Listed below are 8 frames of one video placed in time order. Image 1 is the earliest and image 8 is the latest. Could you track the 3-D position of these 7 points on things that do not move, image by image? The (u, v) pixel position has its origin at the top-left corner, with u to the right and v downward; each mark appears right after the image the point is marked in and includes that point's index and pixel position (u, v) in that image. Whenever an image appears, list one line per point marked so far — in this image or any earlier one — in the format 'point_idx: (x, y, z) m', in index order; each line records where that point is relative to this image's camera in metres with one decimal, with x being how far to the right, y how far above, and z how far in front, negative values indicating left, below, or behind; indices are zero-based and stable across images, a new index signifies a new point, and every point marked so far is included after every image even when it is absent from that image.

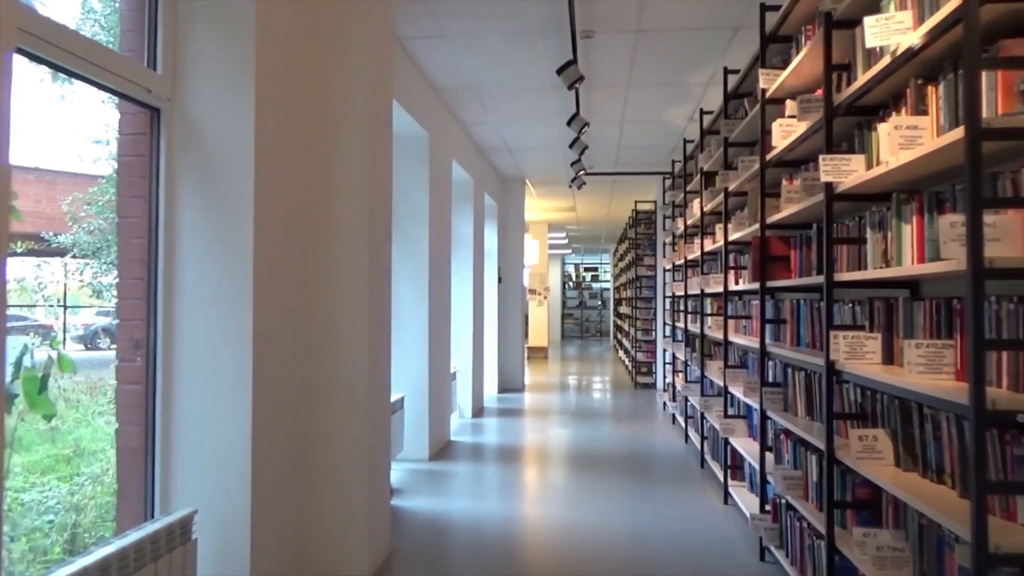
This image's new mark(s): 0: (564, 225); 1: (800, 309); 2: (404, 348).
0: (+1.1, +1.3, +15.0) m
1: (+1.3, -0.1, +3.1) m
2: (-0.8, -0.4, +5.4) m
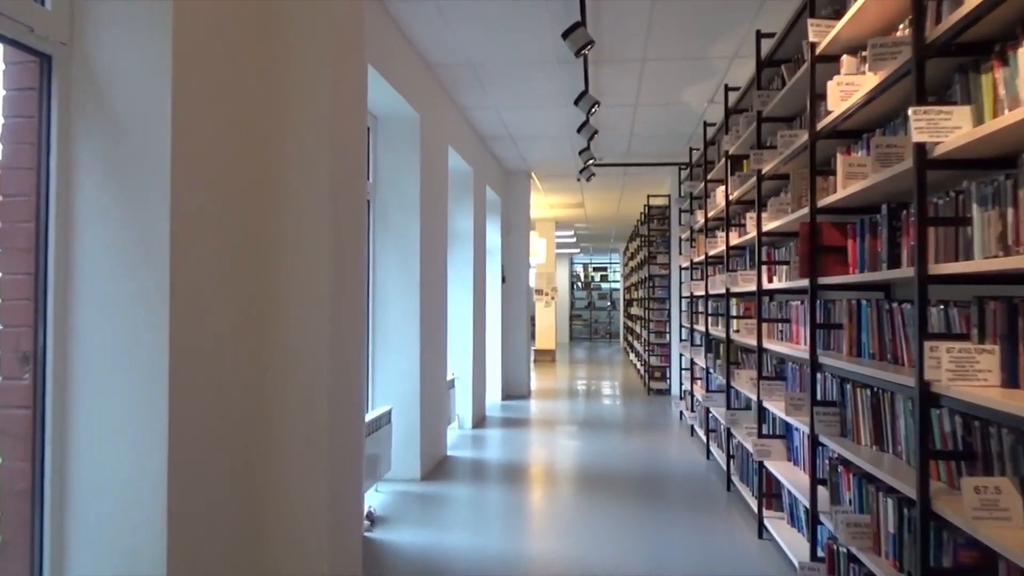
0: (+1.2, +1.3, +14.4) m
1: (+1.2, -0.1, +2.5) m
2: (-0.8, -0.4, +4.8) m
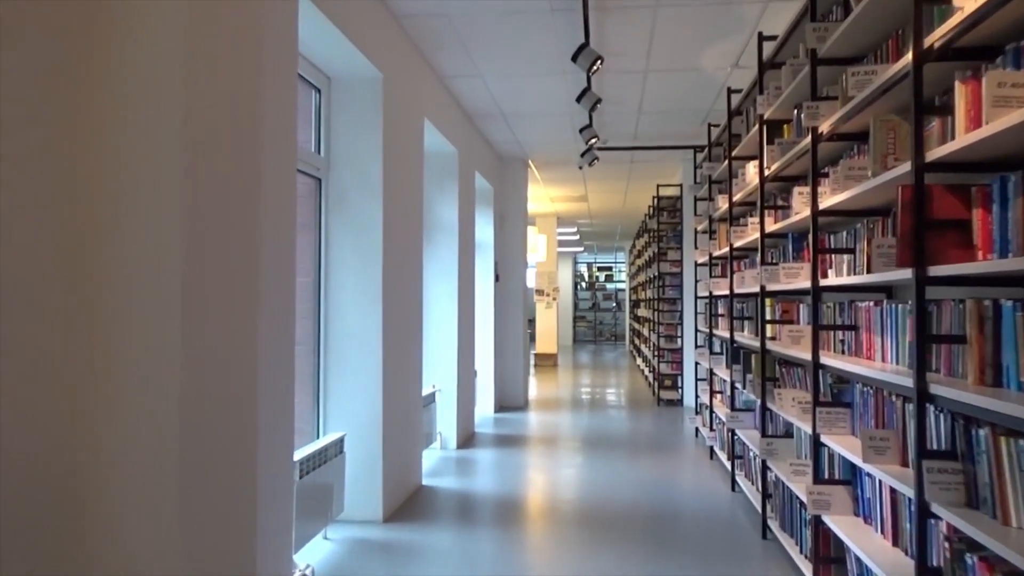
0: (+1.2, +1.3, +13.5) m
1: (+1.1, -0.1, +1.6) m
2: (-0.9, -0.4, +3.9) m
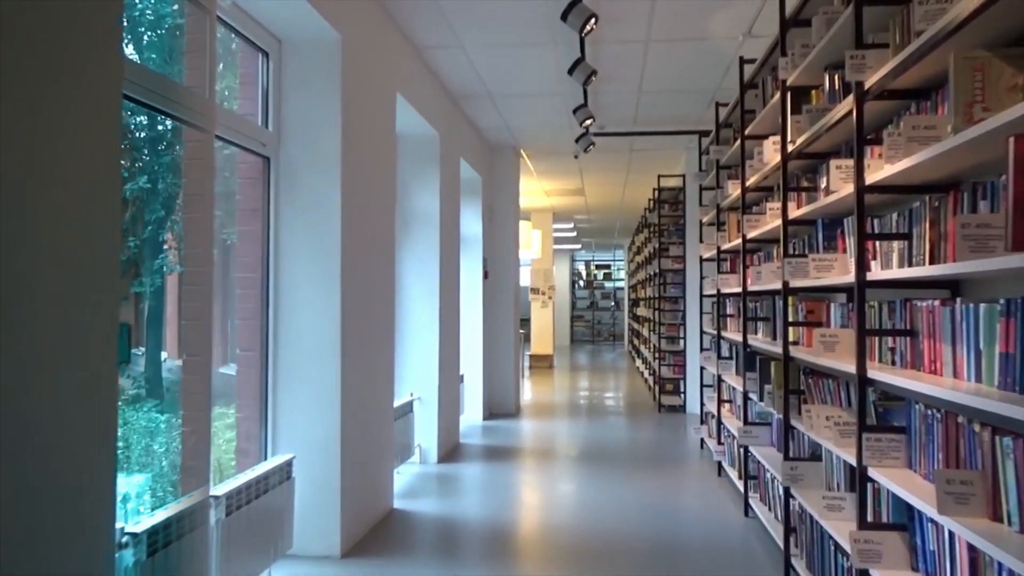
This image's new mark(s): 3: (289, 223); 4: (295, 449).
0: (+1.1, +1.3, +12.9) m
1: (+1.0, -0.1, +1.1) m
2: (-1.0, -0.4, +3.4) m
3: (-1.1, +0.3, +3.4) m
4: (-1.0, -0.8, +3.4) m
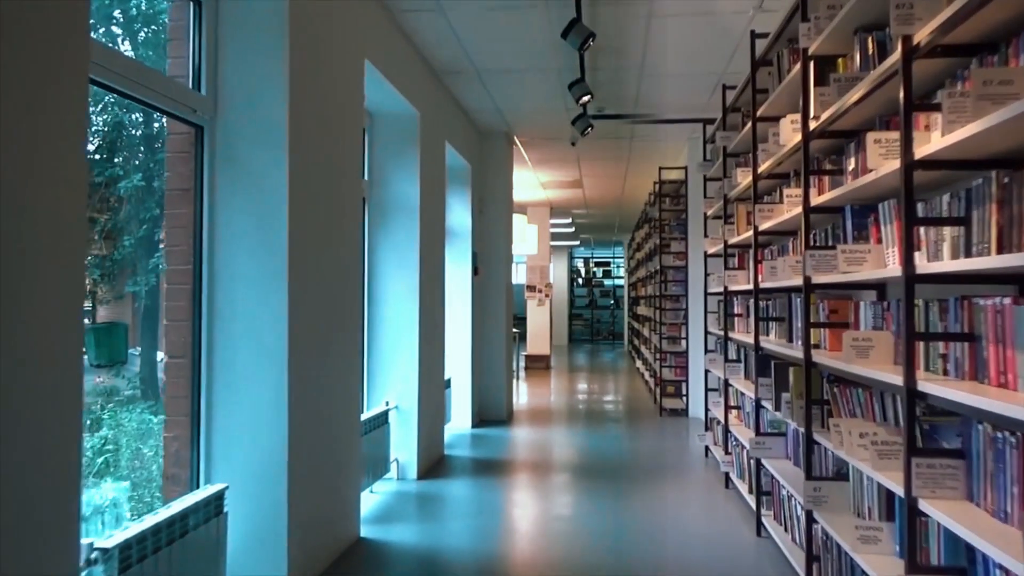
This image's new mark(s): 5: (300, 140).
0: (+1.0, +1.4, +12.4) m
1: (+1.0, 0.0, +0.5) m
2: (-1.0, -0.4, +2.8) m
3: (-1.1, +0.3, +2.9) m
4: (-1.1, -0.7, +2.8) m
5: (-0.9, +0.6, +3.0) m
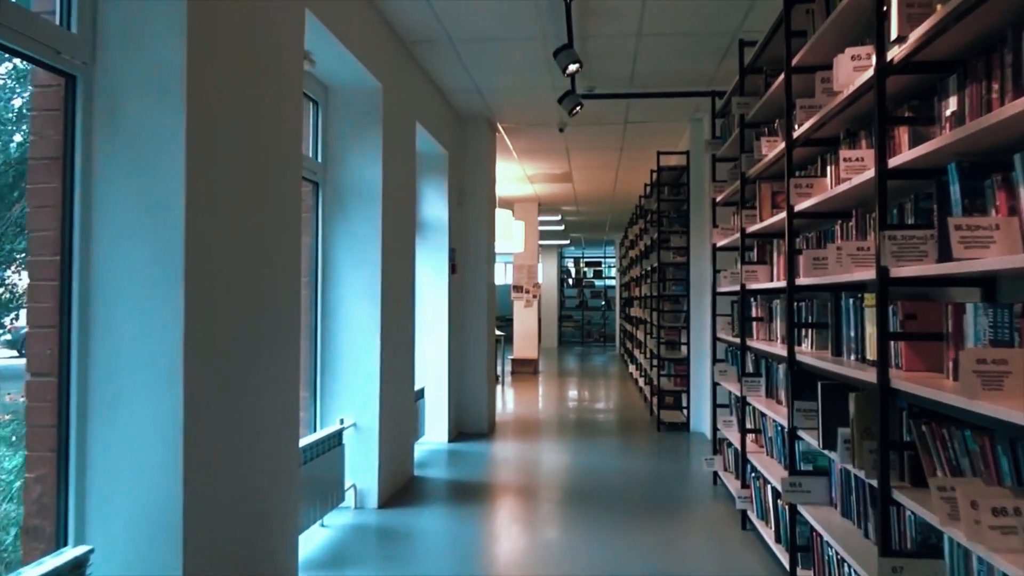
0: (+0.8, +1.4, +11.8) m
1: (+0.9, 0.0, -0.1) m
2: (-1.2, -0.4, +2.2) m
3: (-1.2, +0.3, +2.2) m
4: (-1.2, -0.7, +2.2) m
5: (-1.0, +0.6, +2.3) m
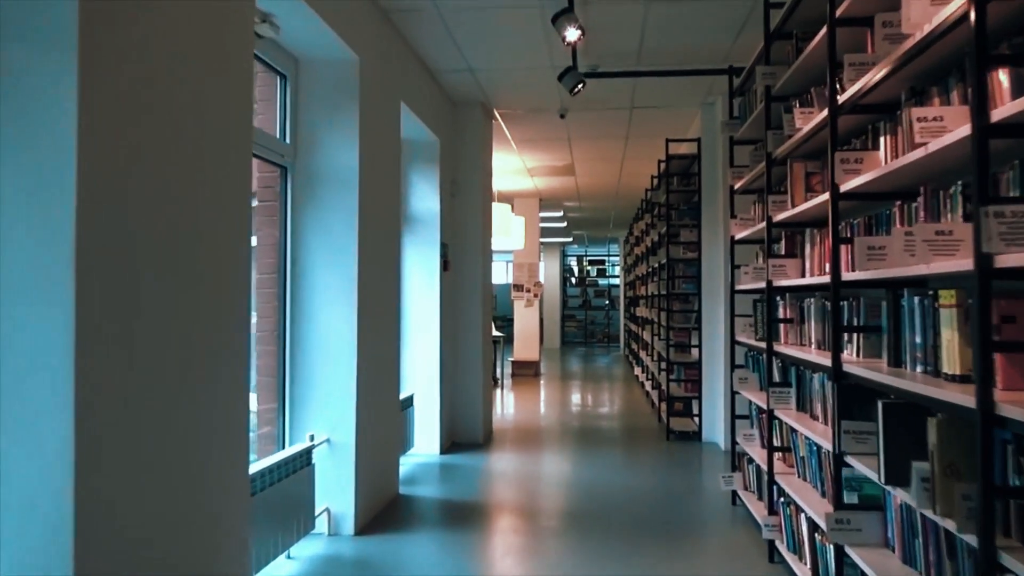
0: (+0.8, +1.4, +11.3) m
1: (+0.8, 0.0, -0.6) m
2: (-1.2, -0.4, +1.7) m
3: (-1.3, +0.3, +1.7) m
4: (-1.2, -0.7, +1.7) m
5: (-1.0, +0.6, +1.9) m
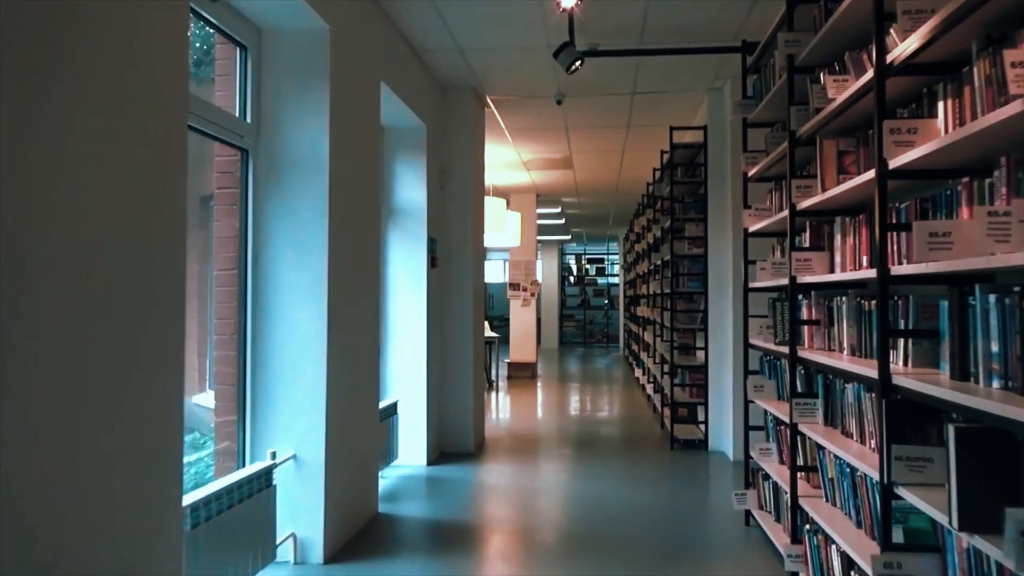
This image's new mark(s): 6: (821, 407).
0: (+0.7, +1.4, +10.9) m
1: (+0.8, 0.0, -1.0) m
2: (-1.2, -0.4, +1.3) m
3: (-1.3, +0.3, +1.3) m
4: (-1.3, -0.7, +1.3) m
5: (-1.1, +0.6, +1.5) m
6: (+1.2, -0.5, +2.8) m
